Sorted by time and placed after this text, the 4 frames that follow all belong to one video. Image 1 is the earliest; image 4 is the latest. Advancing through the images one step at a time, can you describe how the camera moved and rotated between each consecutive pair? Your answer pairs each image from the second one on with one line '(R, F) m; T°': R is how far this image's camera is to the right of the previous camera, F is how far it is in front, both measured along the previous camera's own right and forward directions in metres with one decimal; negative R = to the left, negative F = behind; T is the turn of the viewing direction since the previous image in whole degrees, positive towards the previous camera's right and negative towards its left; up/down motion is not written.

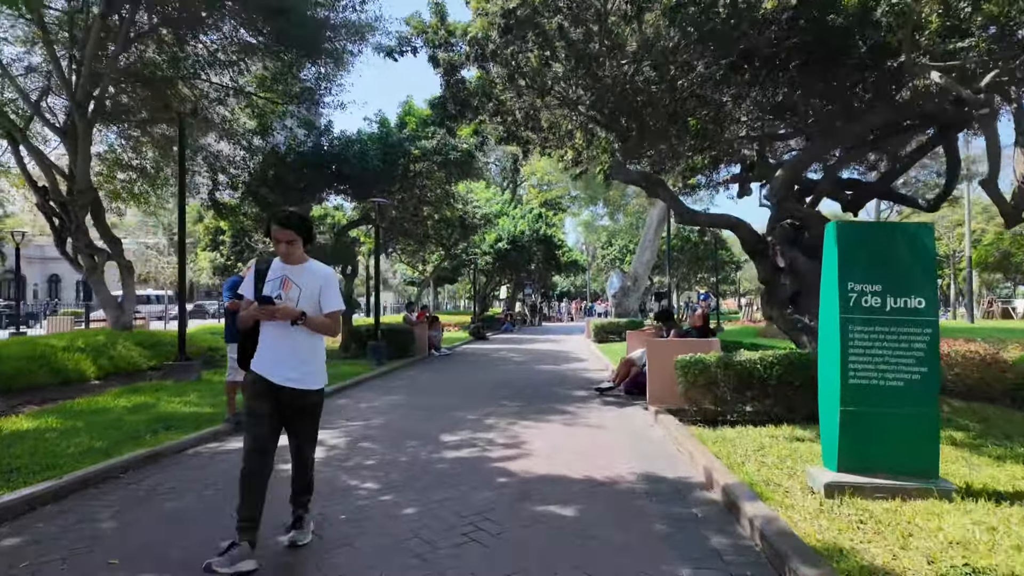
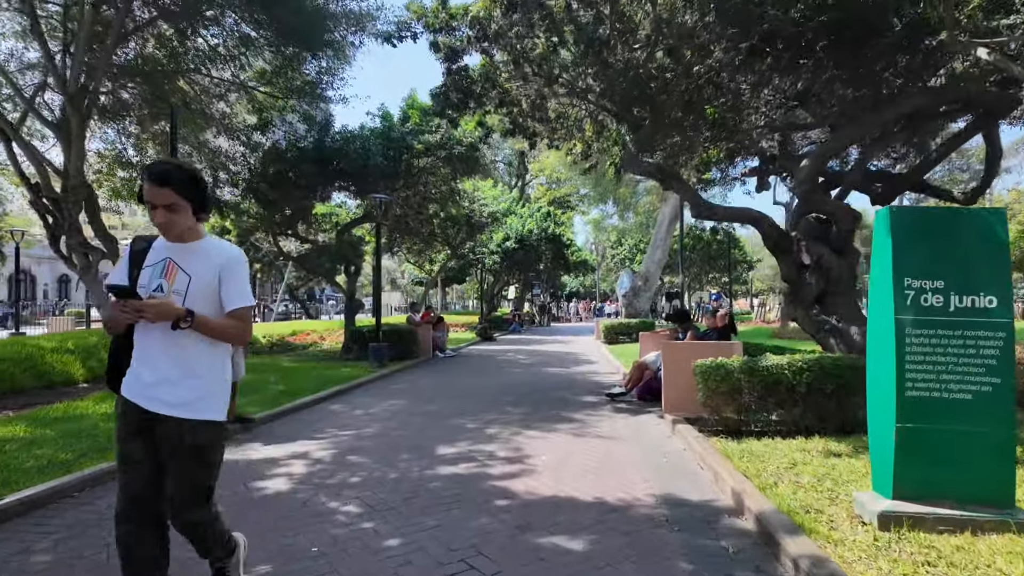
(+0.1, +0.7) m; -1°
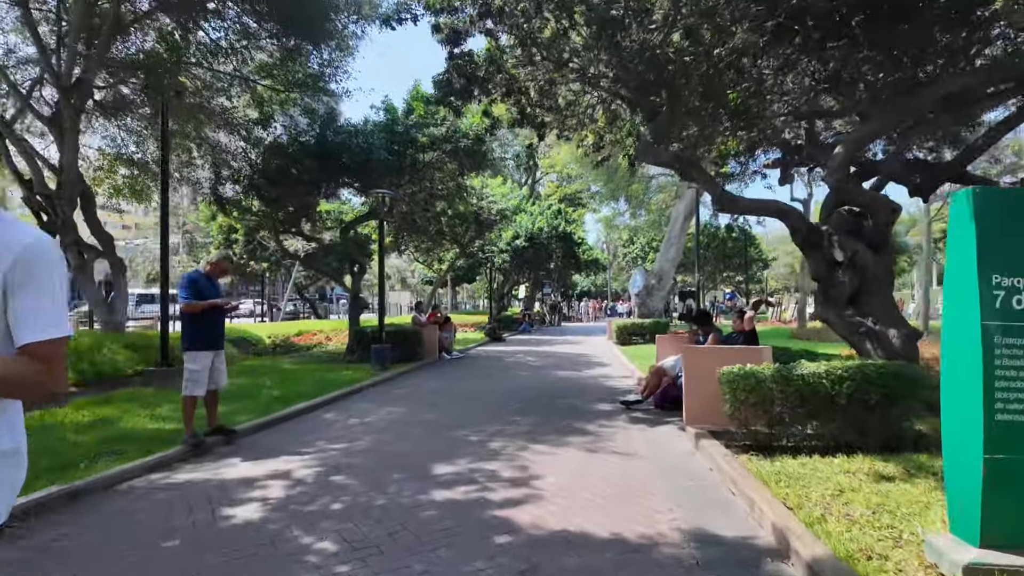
(+0.1, +0.7) m; -1°
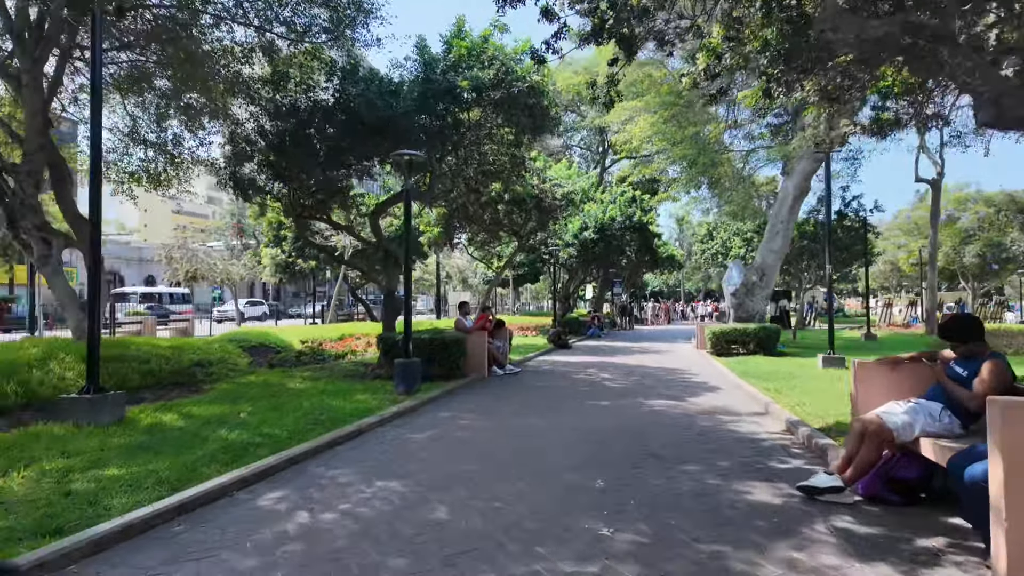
(-0.1, +4.2) m; -6°
